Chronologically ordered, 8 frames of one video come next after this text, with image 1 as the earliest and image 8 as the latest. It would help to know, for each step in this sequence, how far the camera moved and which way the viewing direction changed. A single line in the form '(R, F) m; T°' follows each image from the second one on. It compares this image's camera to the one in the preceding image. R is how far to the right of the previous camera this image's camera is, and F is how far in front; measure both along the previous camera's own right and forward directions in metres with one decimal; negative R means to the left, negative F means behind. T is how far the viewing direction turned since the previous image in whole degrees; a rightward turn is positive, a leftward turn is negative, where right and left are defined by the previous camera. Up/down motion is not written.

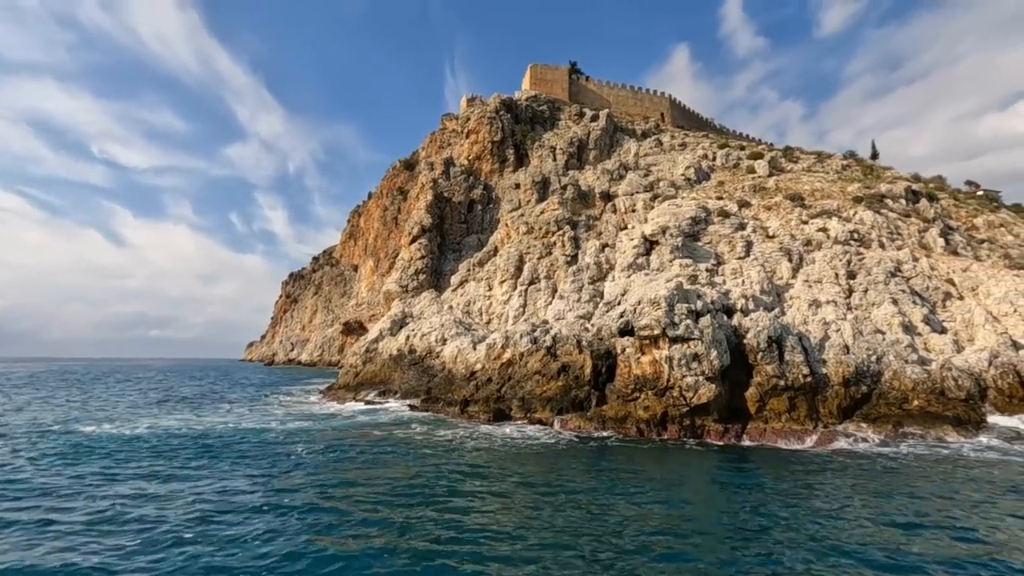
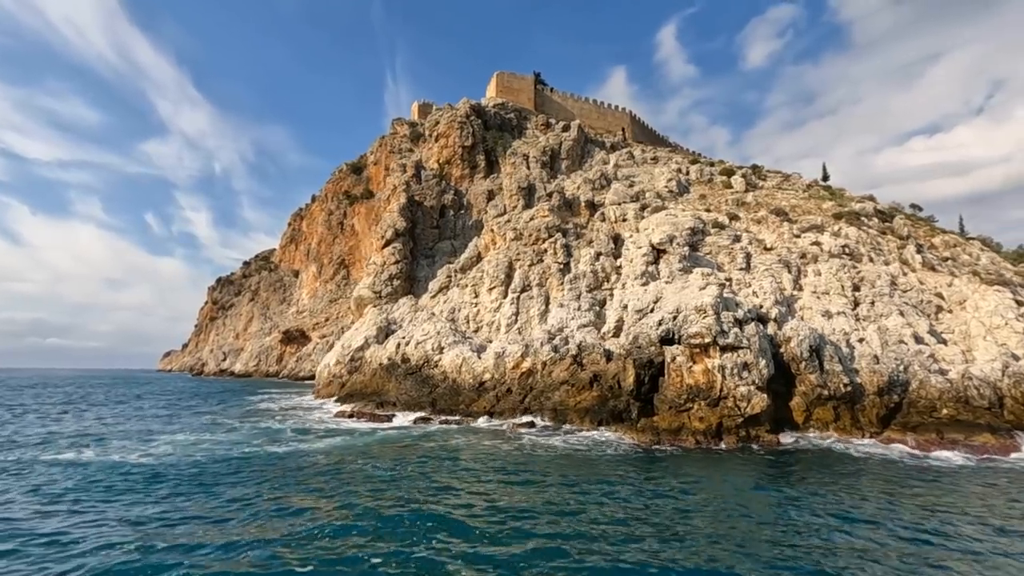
(-3.8, +1.4) m; +7°
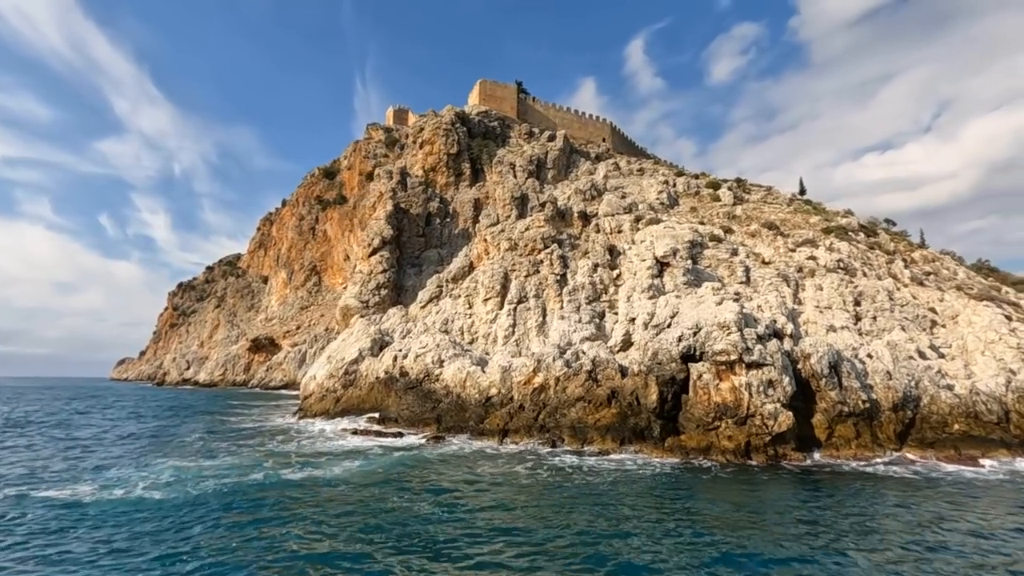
(-1.9, +0.6) m; +3°
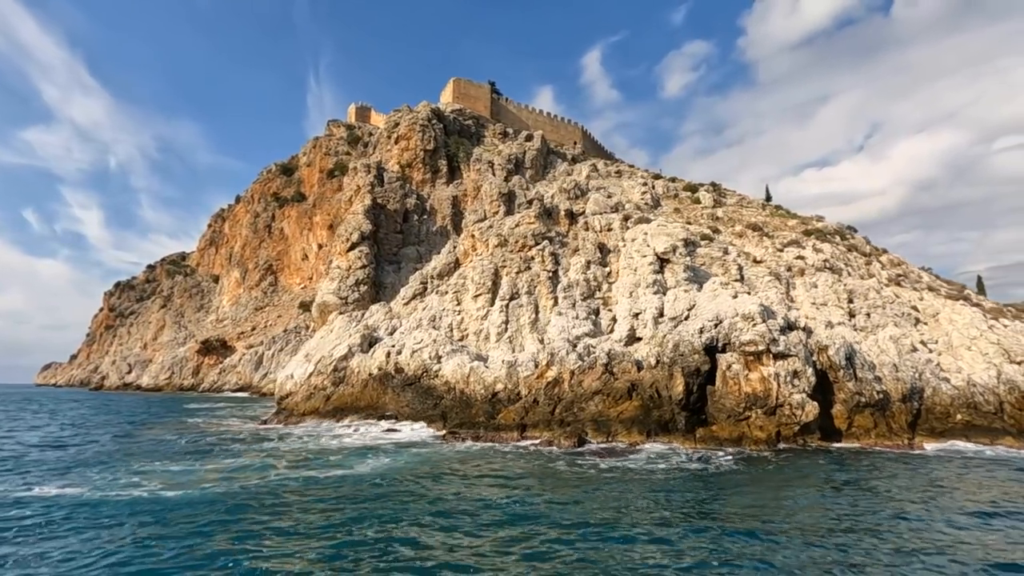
(-2.6, +0.7) m; +5°
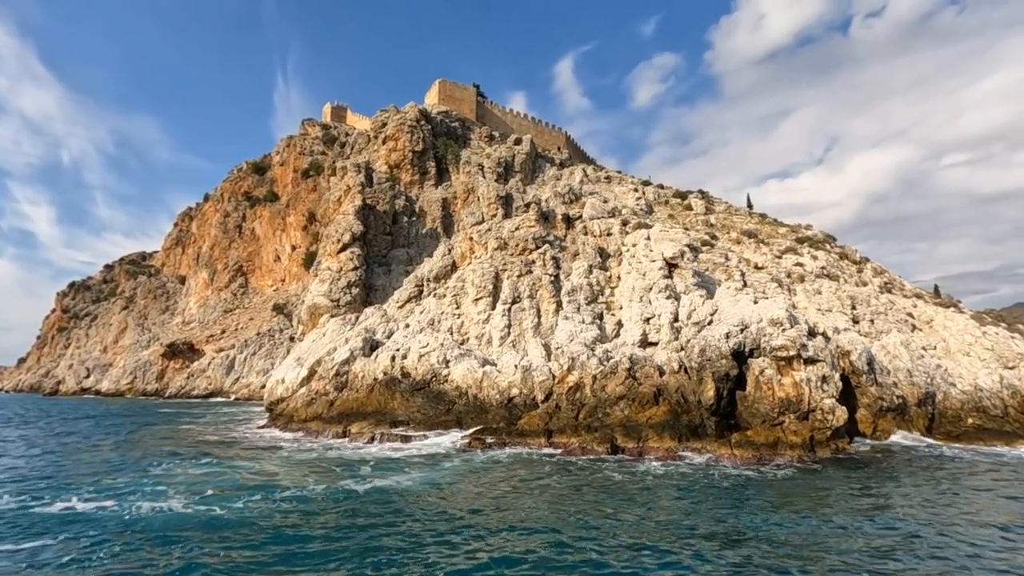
(-2.2, +0.5) m; +3°
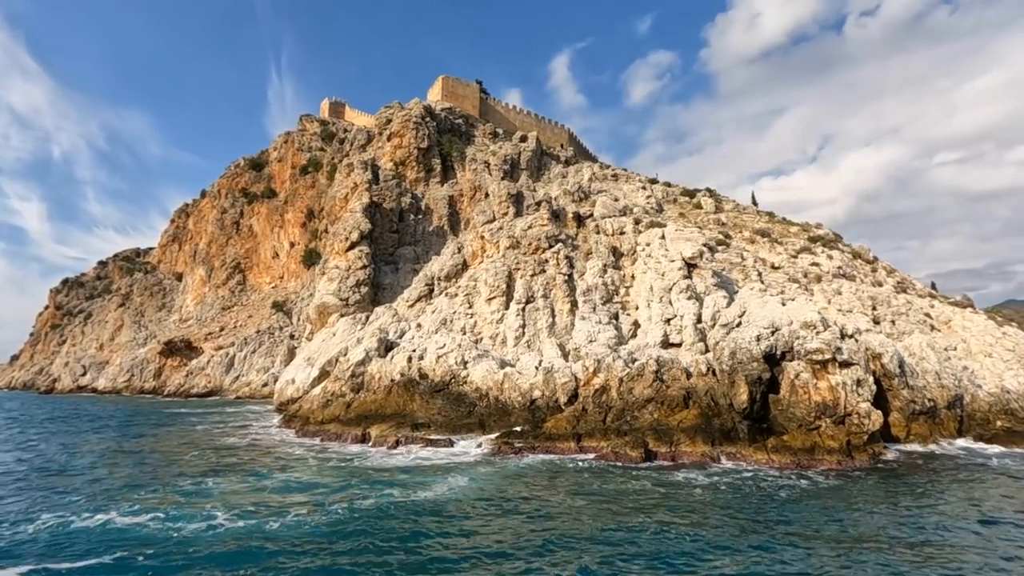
(-1.2, +0.4) m; +1°
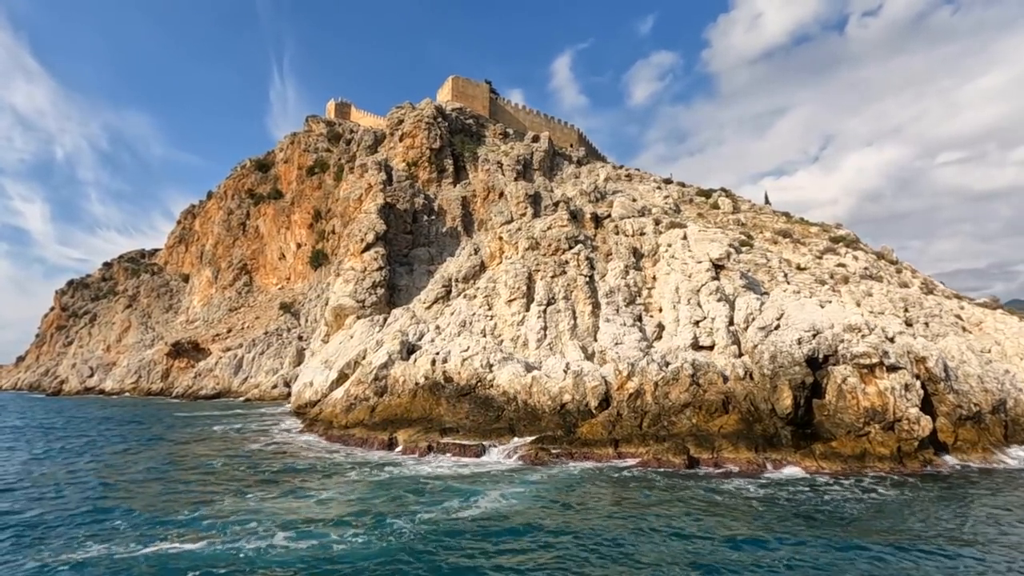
(-1.2, +0.5) m; 0°
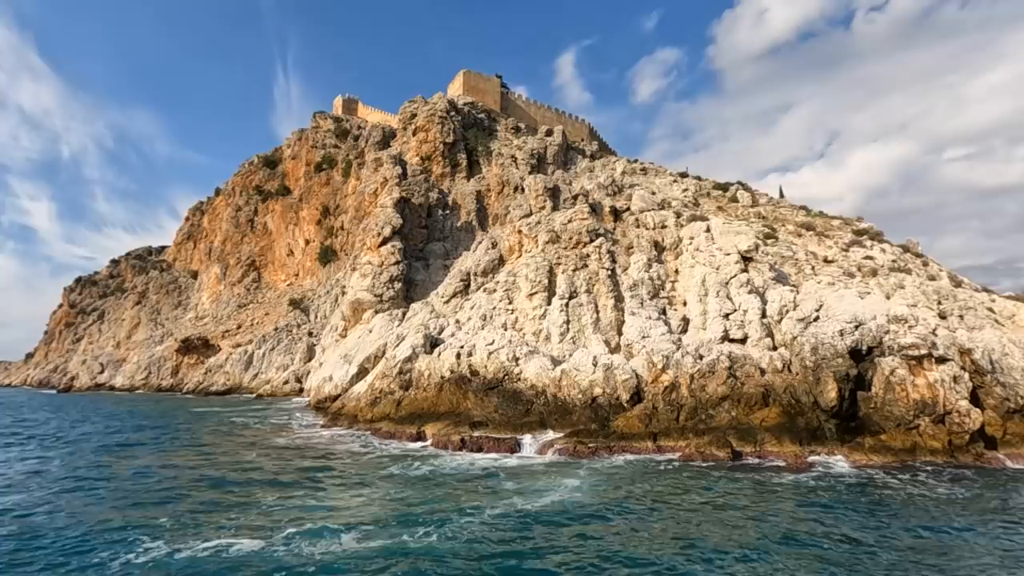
(-1.1, +0.4) m; 0°
